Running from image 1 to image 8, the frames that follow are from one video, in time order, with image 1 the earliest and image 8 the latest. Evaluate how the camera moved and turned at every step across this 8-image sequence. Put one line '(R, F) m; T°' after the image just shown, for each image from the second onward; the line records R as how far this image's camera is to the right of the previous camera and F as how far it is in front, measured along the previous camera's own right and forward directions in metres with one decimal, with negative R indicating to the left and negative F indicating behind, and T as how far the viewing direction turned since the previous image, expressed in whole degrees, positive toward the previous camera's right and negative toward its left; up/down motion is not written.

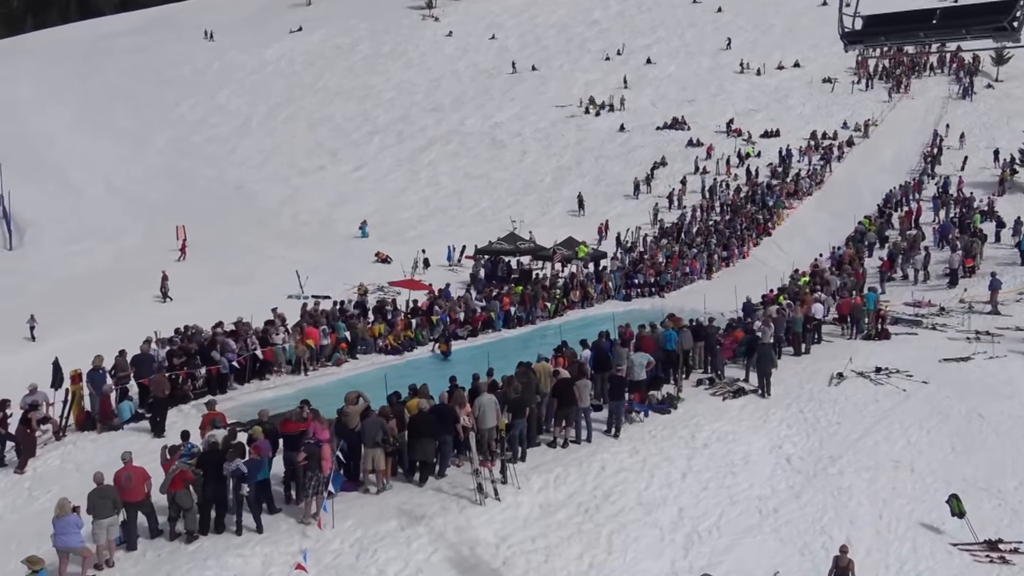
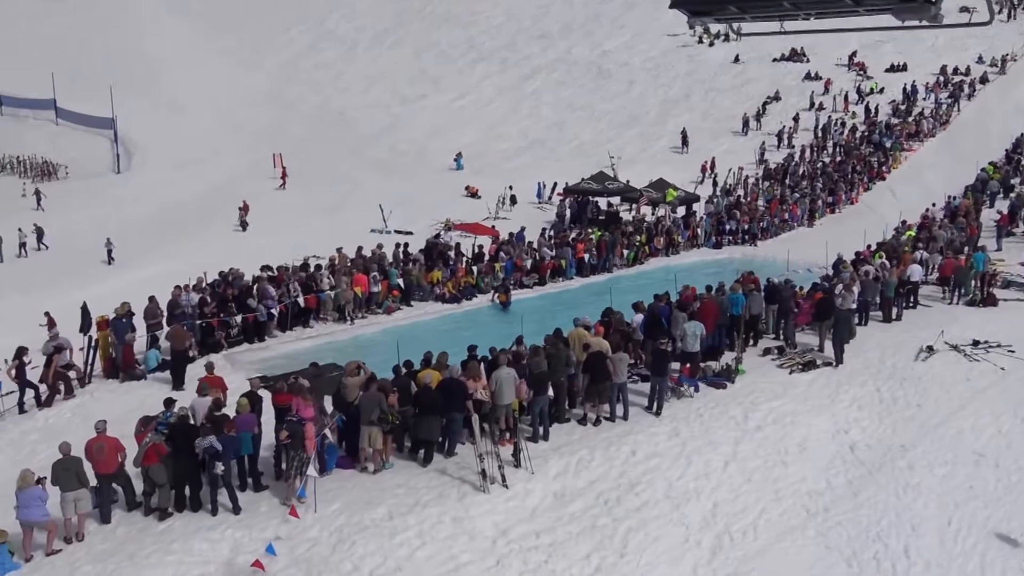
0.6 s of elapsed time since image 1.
(+1.4, +1.6) m; -7°
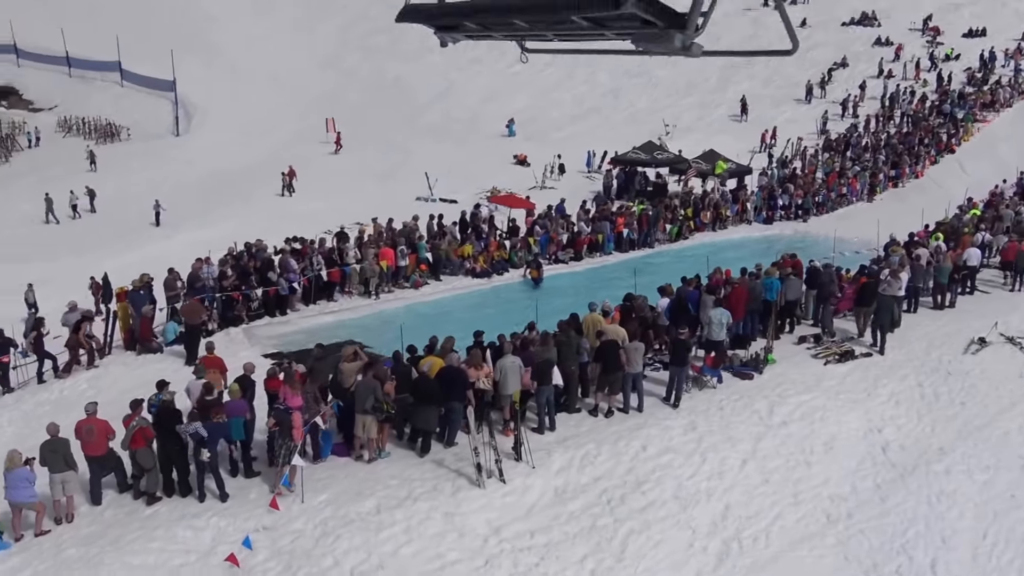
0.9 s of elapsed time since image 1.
(+0.8, +0.7) m; -4°
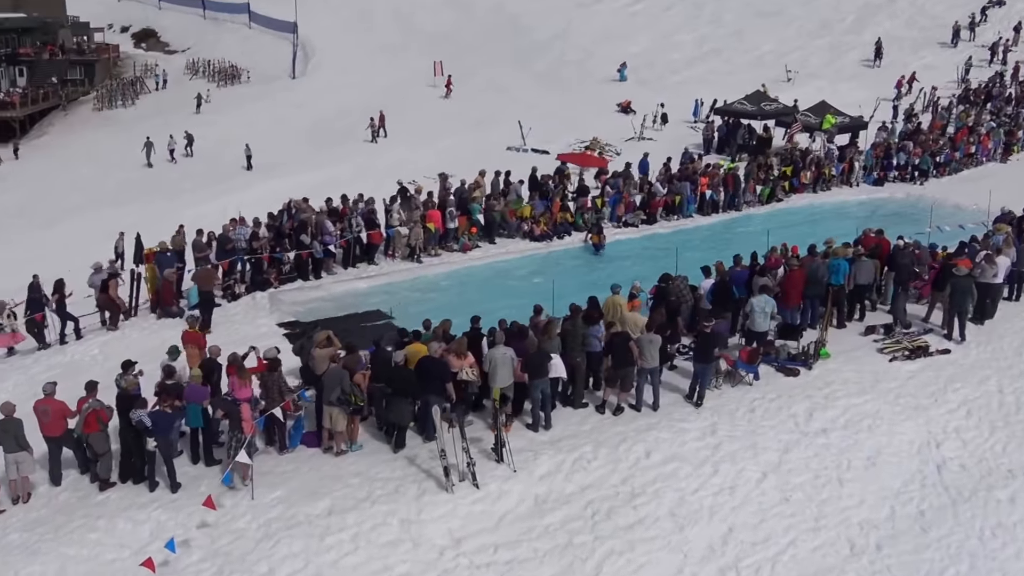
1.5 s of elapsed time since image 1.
(+1.9, +1.4) m; -8°
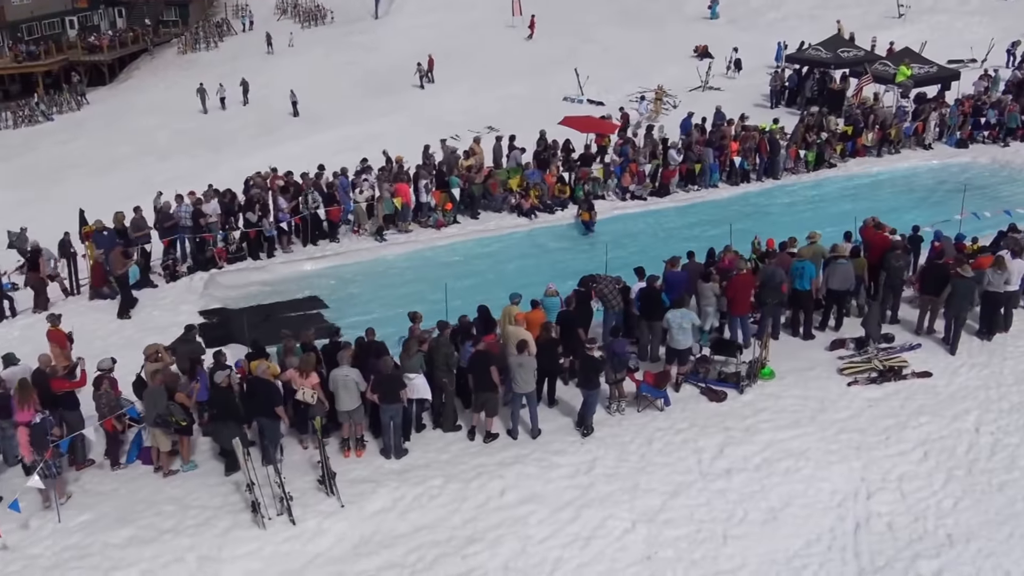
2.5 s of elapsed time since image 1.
(+3.7, +1.6) m; -8°
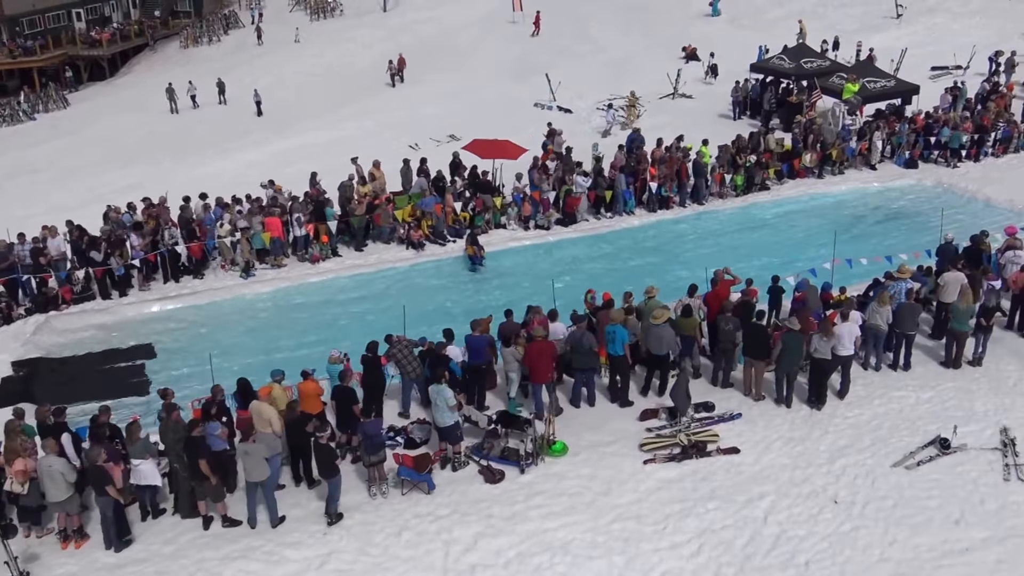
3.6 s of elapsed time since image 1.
(+4.2, +0.9) m; -3°
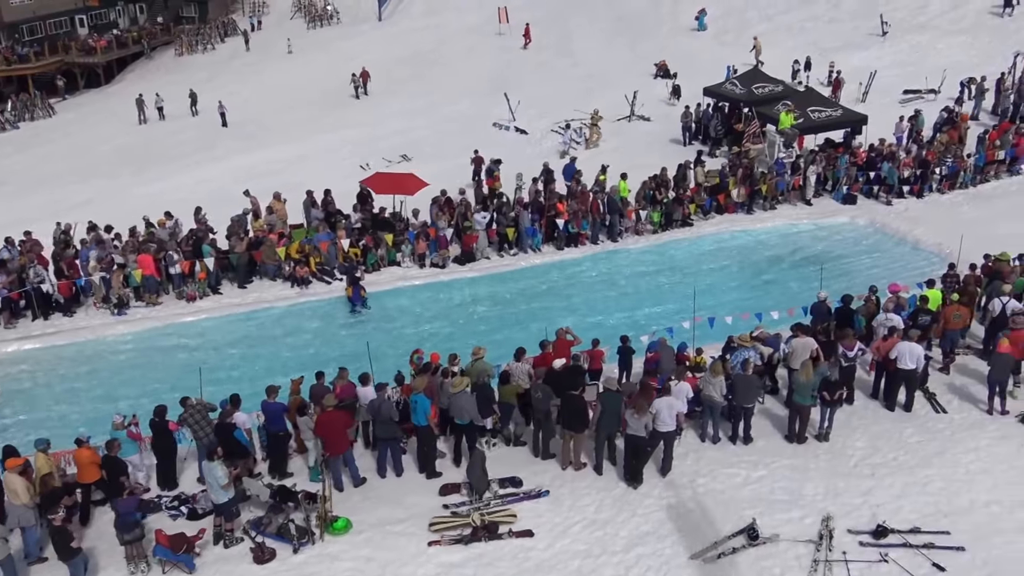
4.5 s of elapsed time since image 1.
(+3.7, +0.7) m; -3°
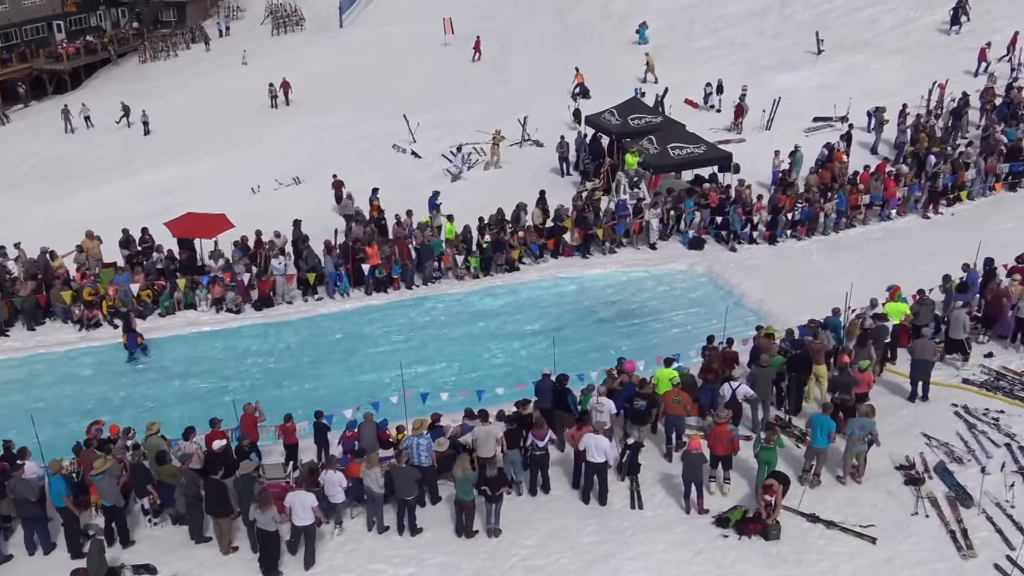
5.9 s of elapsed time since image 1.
(+6.3, +0.8) m; -4°
